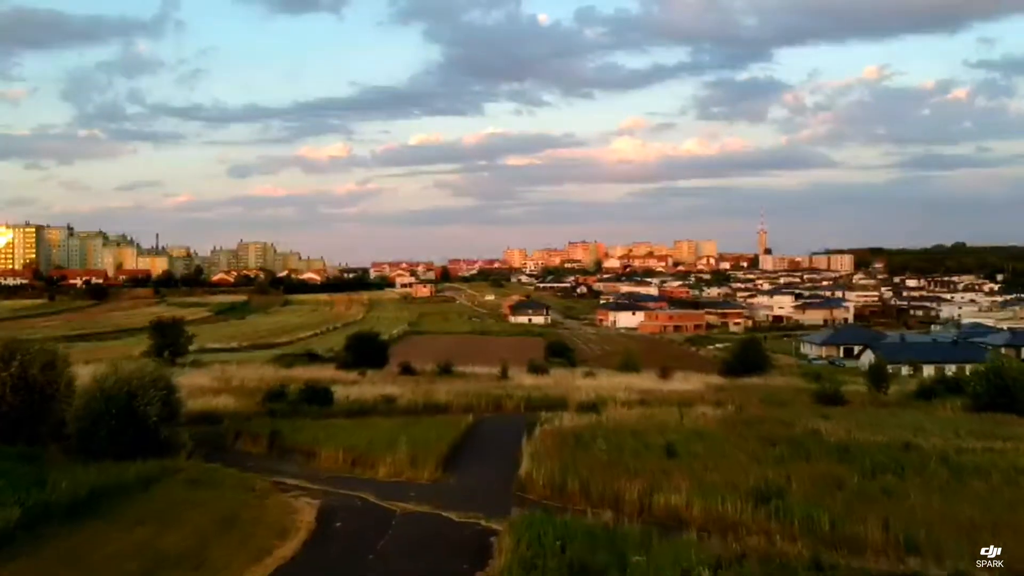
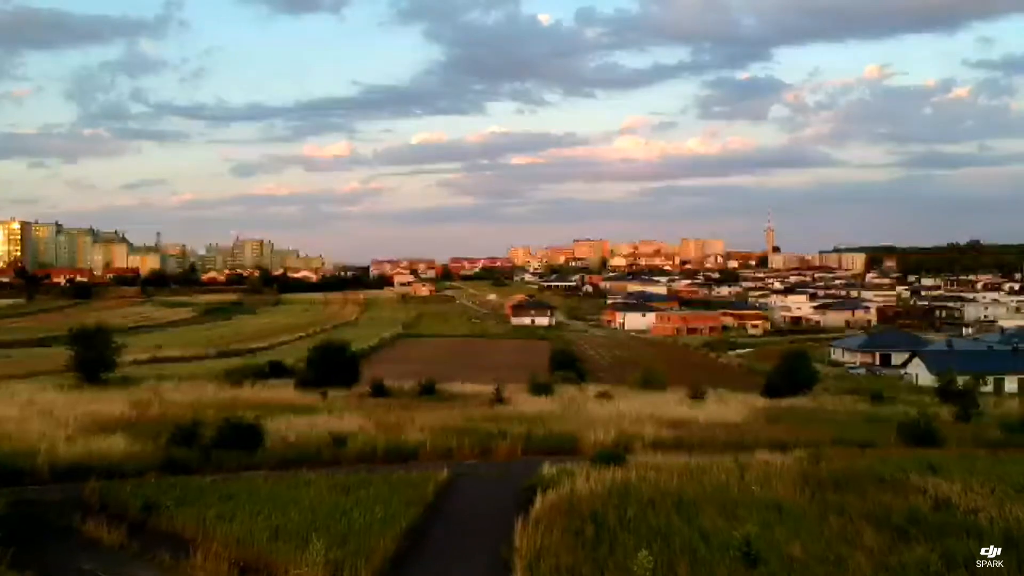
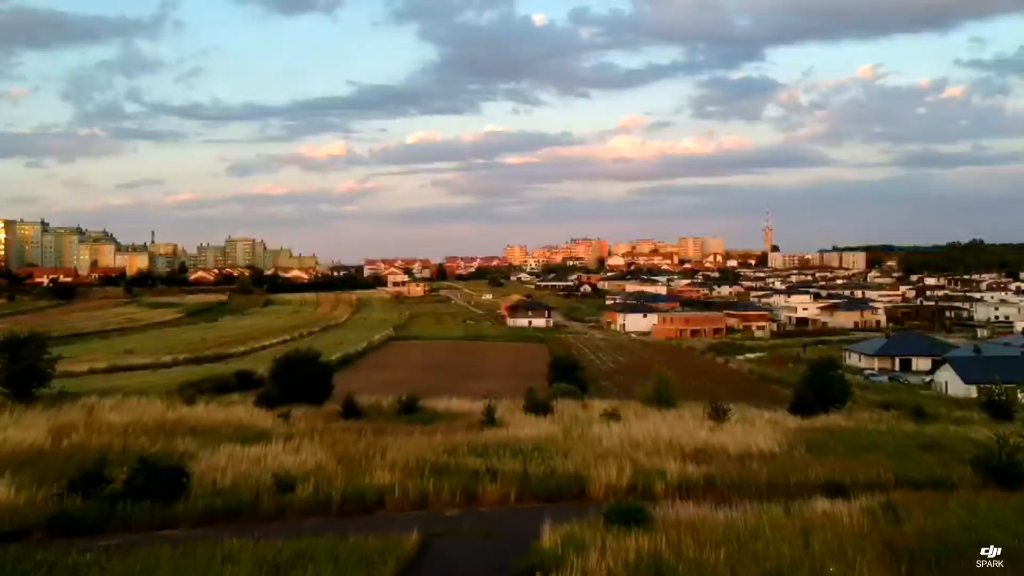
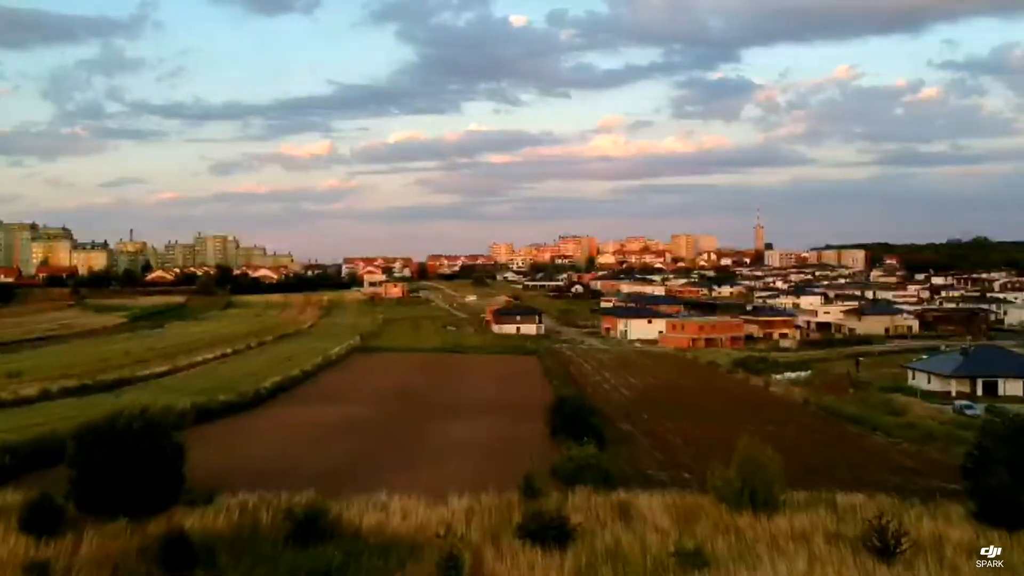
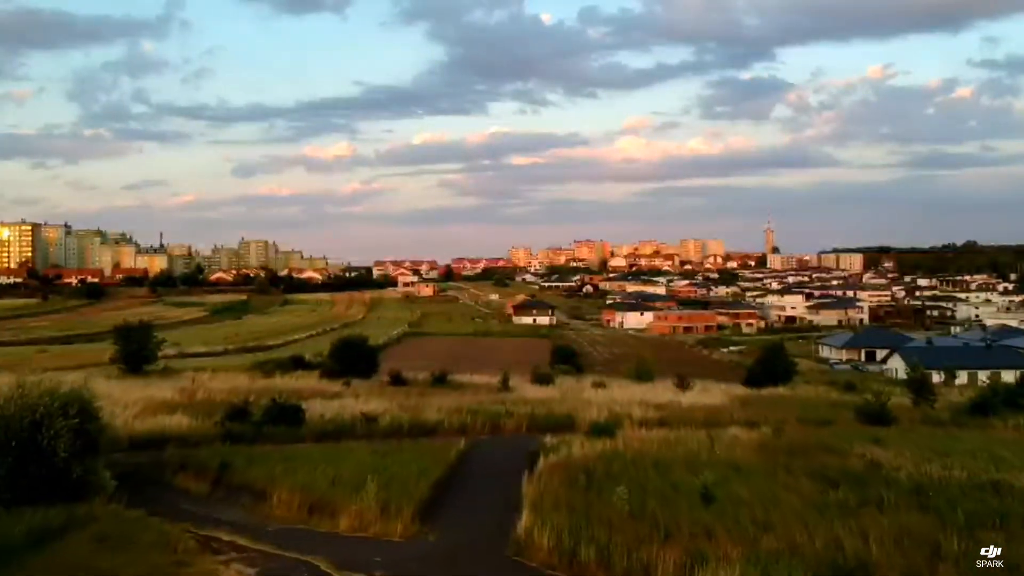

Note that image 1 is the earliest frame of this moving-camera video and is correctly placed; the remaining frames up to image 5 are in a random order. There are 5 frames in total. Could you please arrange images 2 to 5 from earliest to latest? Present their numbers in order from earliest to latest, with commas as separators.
5, 2, 3, 4
